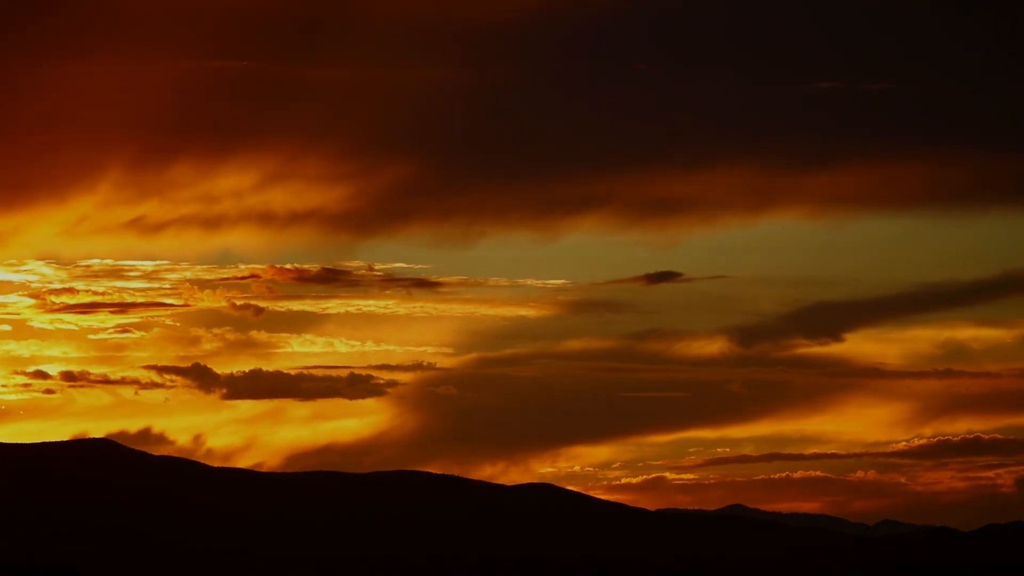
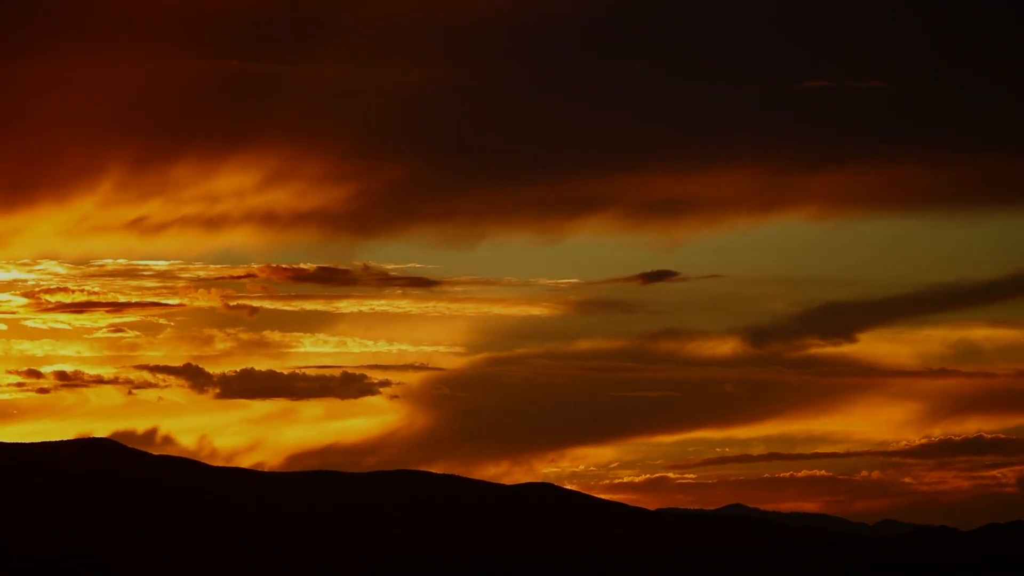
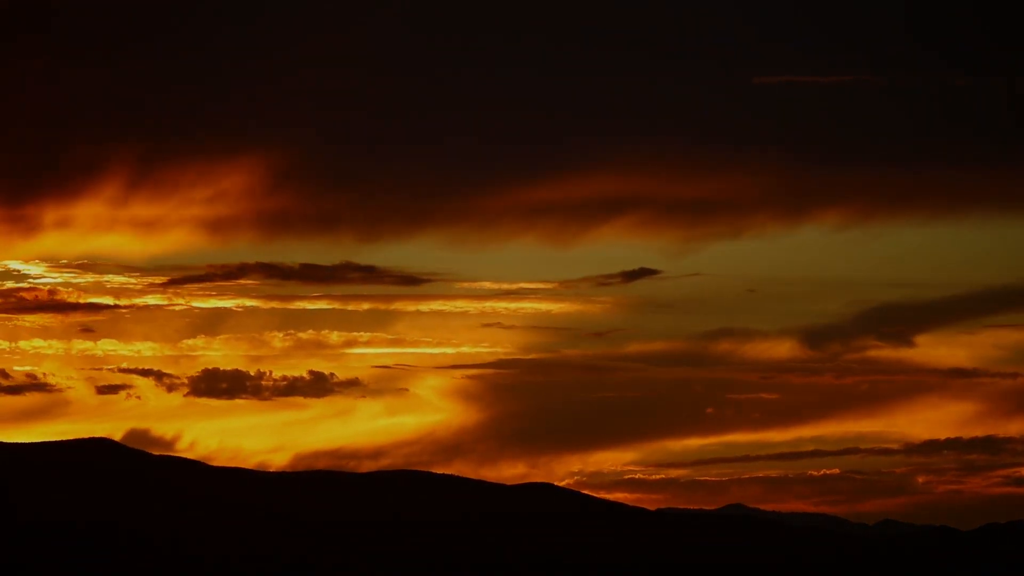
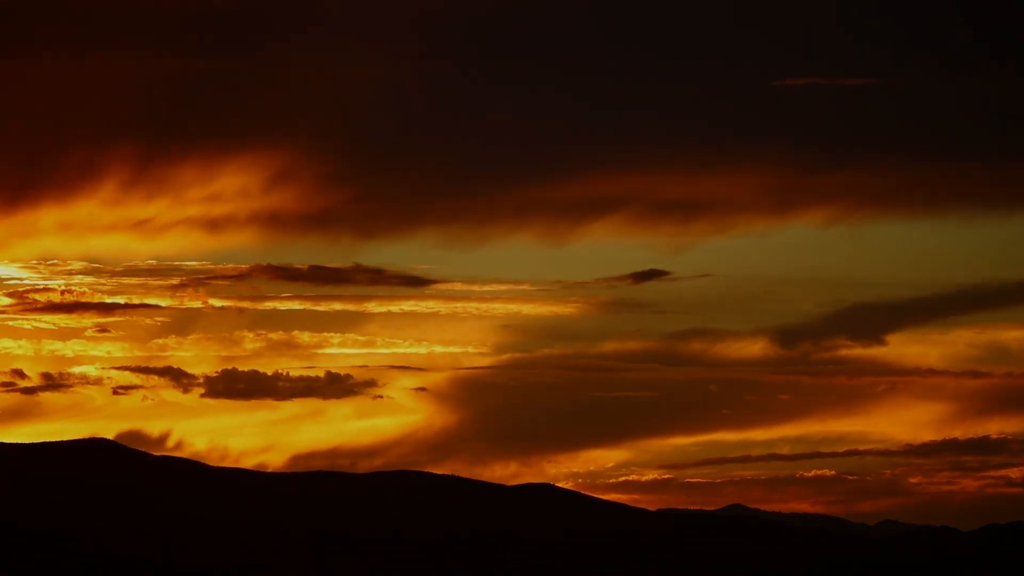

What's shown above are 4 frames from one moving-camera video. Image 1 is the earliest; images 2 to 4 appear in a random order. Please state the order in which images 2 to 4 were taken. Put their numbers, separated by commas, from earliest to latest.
2, 4, 3
